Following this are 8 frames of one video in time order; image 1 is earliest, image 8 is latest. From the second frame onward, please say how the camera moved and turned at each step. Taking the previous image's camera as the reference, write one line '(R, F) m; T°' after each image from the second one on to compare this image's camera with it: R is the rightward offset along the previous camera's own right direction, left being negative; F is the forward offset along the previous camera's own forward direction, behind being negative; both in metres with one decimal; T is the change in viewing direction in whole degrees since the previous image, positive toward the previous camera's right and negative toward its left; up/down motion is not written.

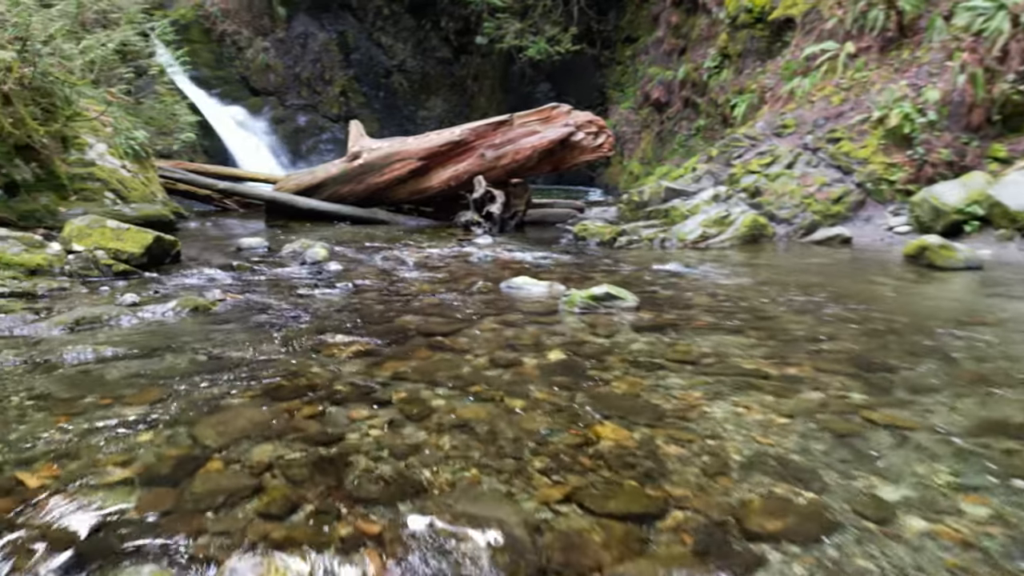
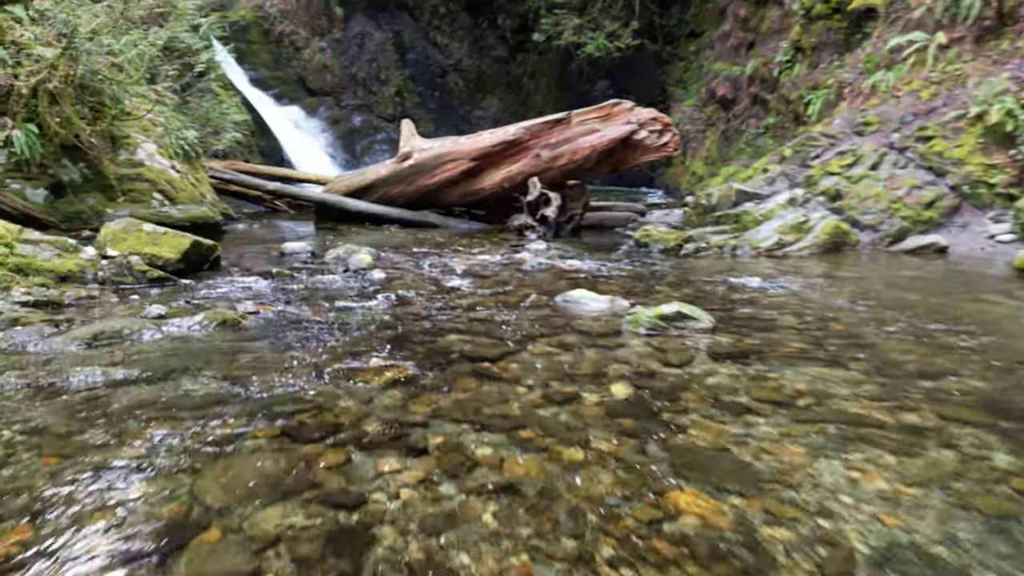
(0.0, +0.4) m; -4°
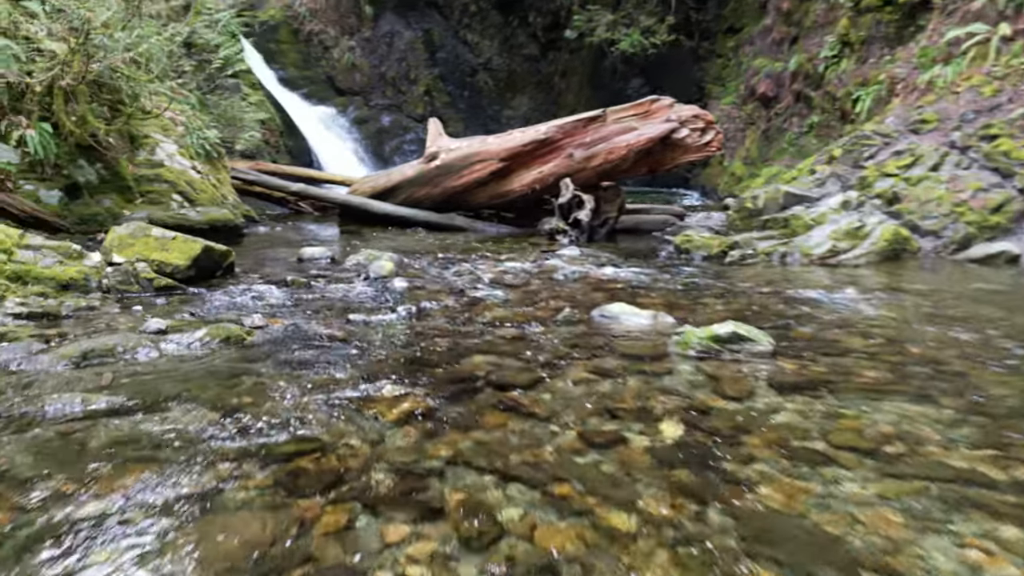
(0.0, +0.3) m; -2°
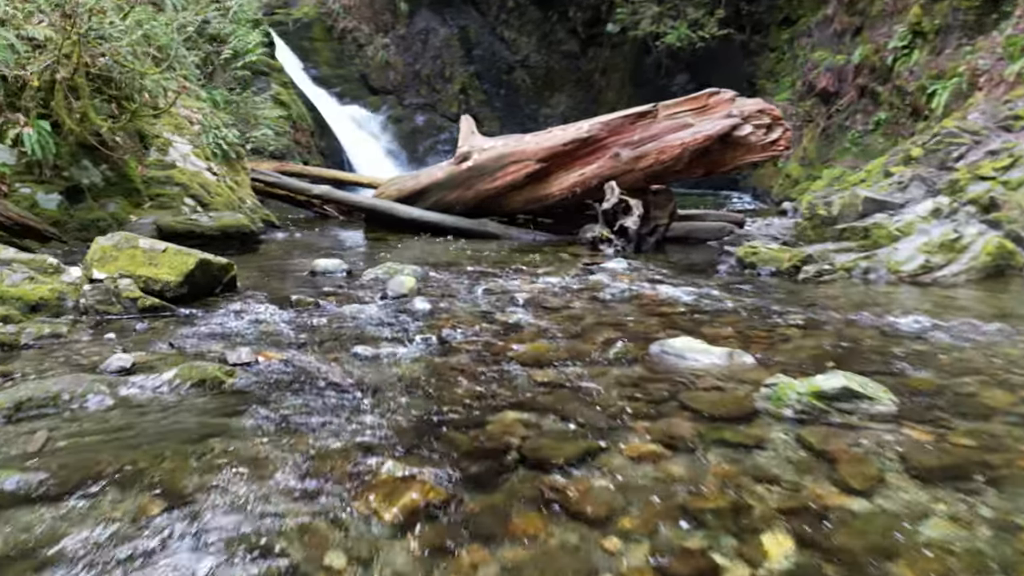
(0.0, +0.6) m; -3°
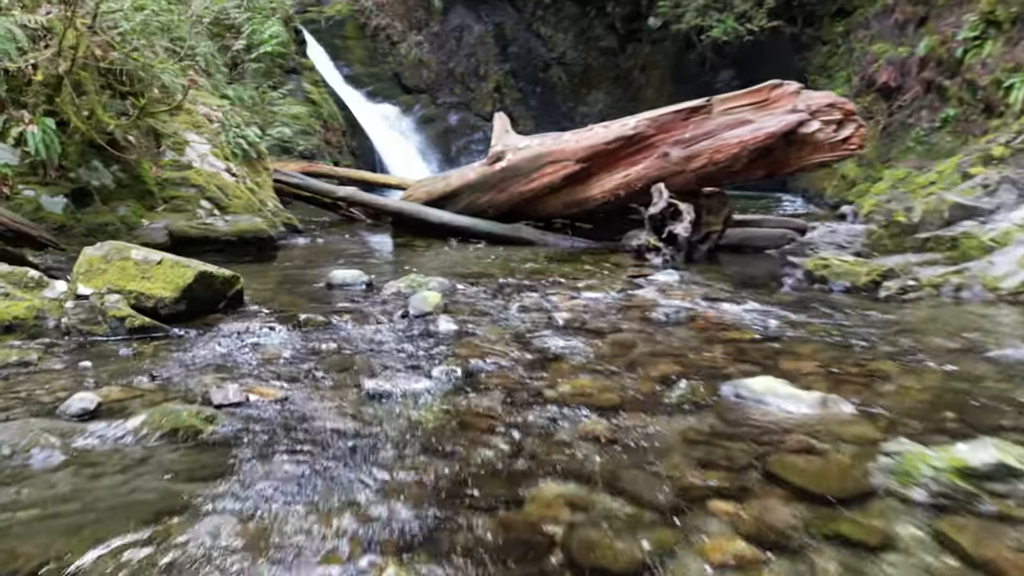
(0.0, +0.5) m; -3°
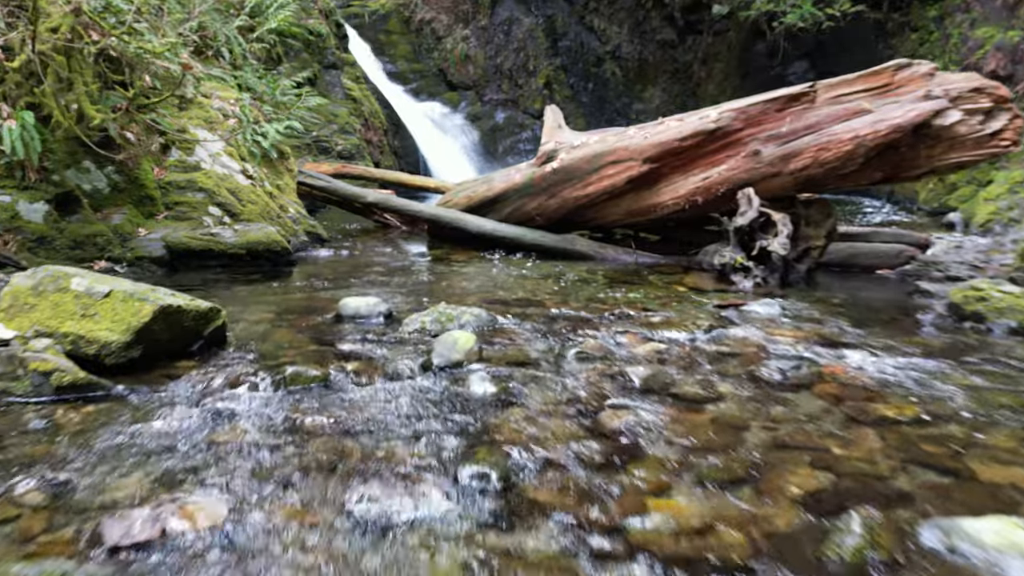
(0.0, +0.8) m; -4°
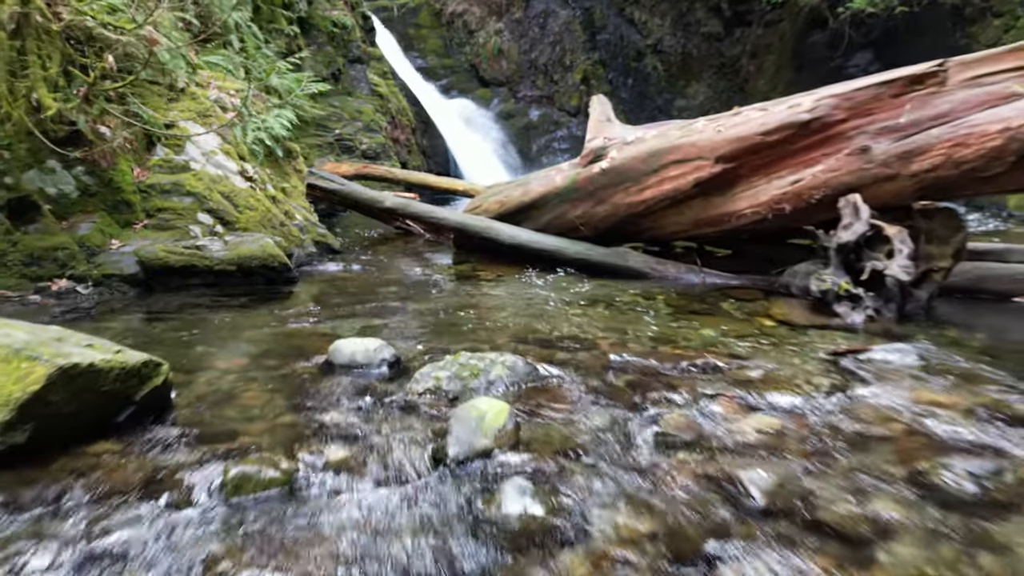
(-0.1, +0.8) m; -2°
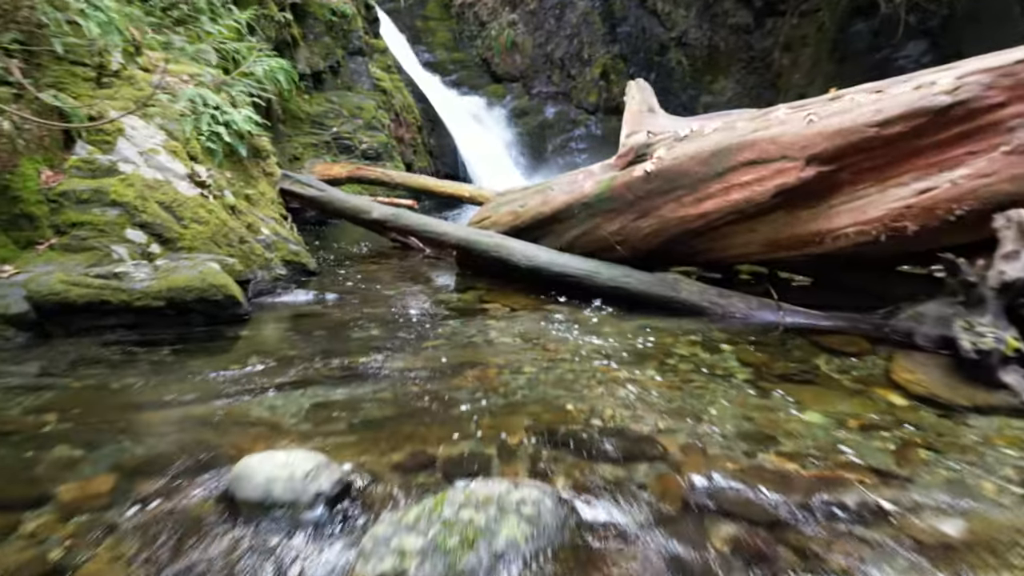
(0.0, +0.9) m; -1°
